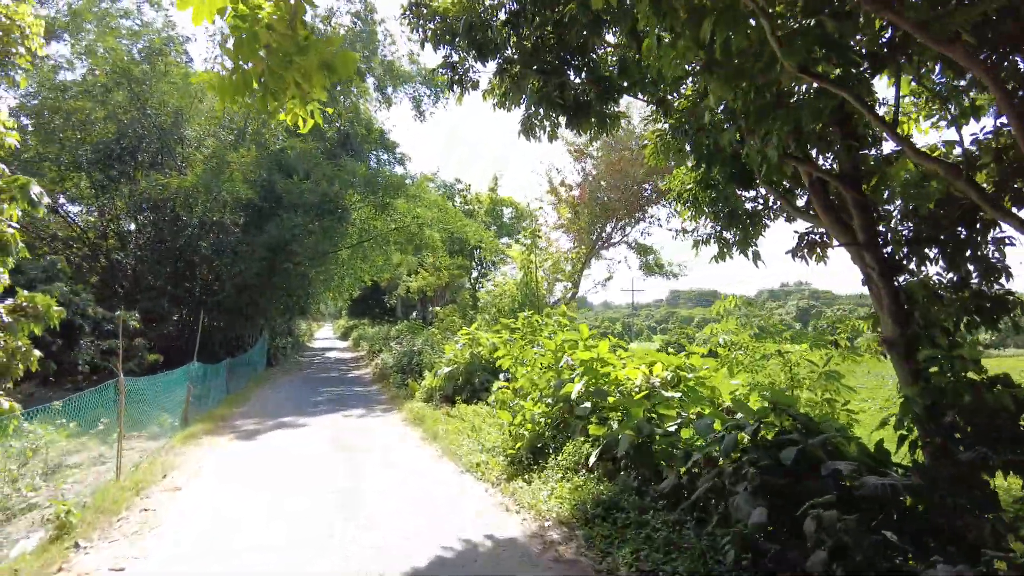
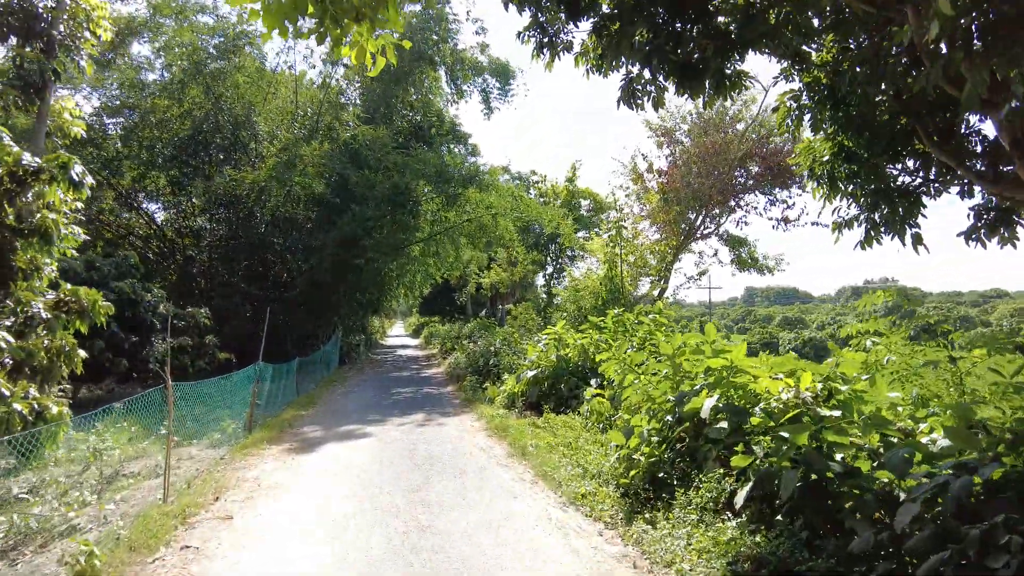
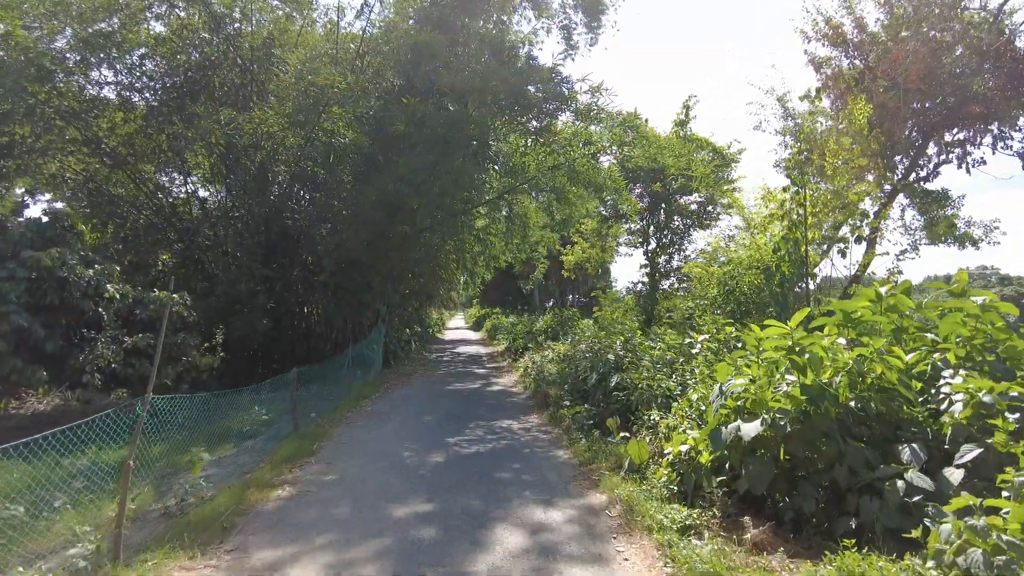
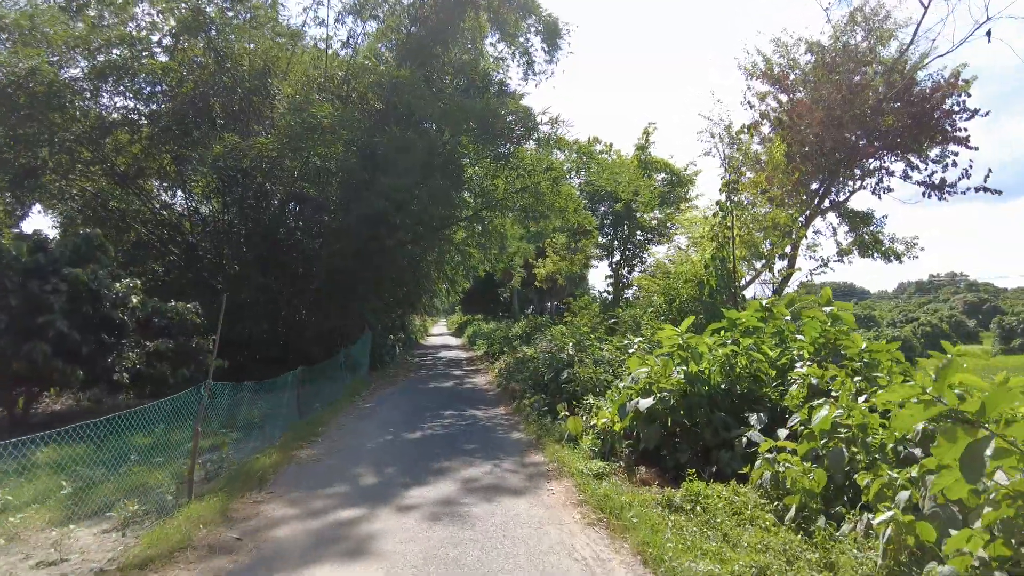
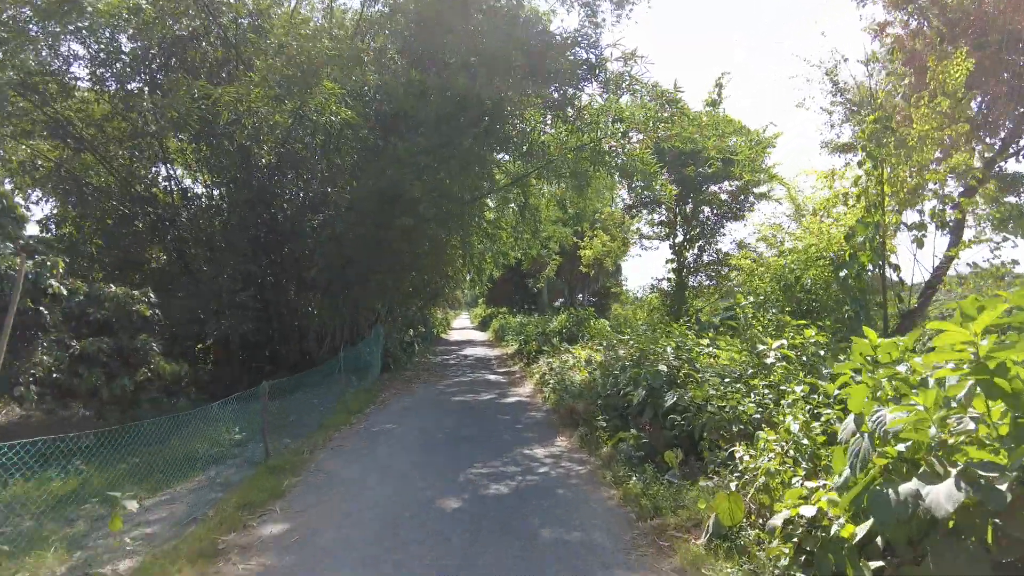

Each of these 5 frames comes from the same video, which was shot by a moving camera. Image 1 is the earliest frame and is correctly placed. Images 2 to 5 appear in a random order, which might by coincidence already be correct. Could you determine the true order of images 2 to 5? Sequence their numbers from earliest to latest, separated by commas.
2, 4, 3, 5
